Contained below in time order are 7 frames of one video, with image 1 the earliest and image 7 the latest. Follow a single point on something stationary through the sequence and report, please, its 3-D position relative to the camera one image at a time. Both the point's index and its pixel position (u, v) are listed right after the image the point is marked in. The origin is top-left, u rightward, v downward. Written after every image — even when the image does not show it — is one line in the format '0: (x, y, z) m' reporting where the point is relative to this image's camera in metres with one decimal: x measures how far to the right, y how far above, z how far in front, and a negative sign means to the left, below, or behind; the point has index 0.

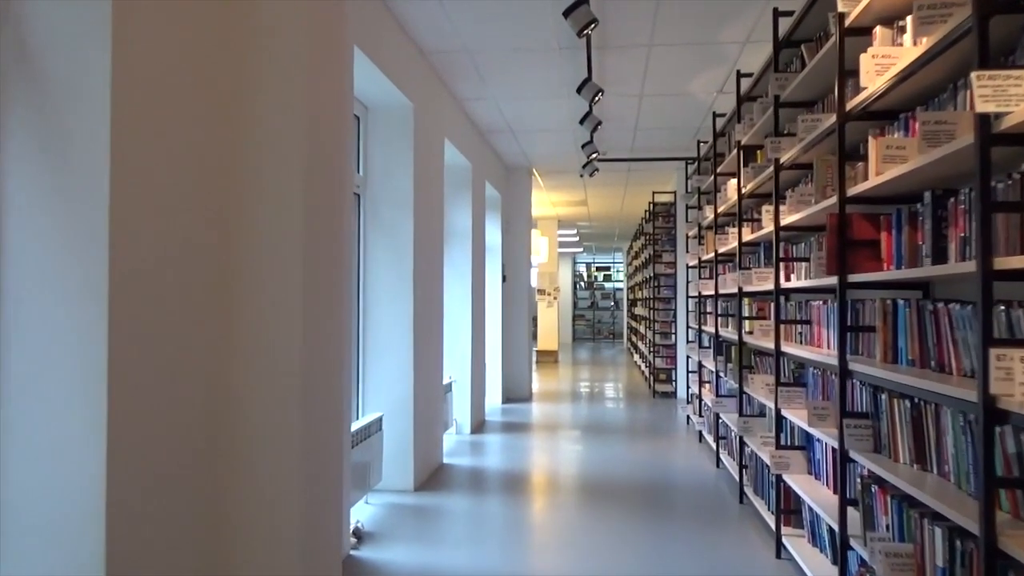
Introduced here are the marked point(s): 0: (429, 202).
0: (-0.6, +0.6, +5.3) m
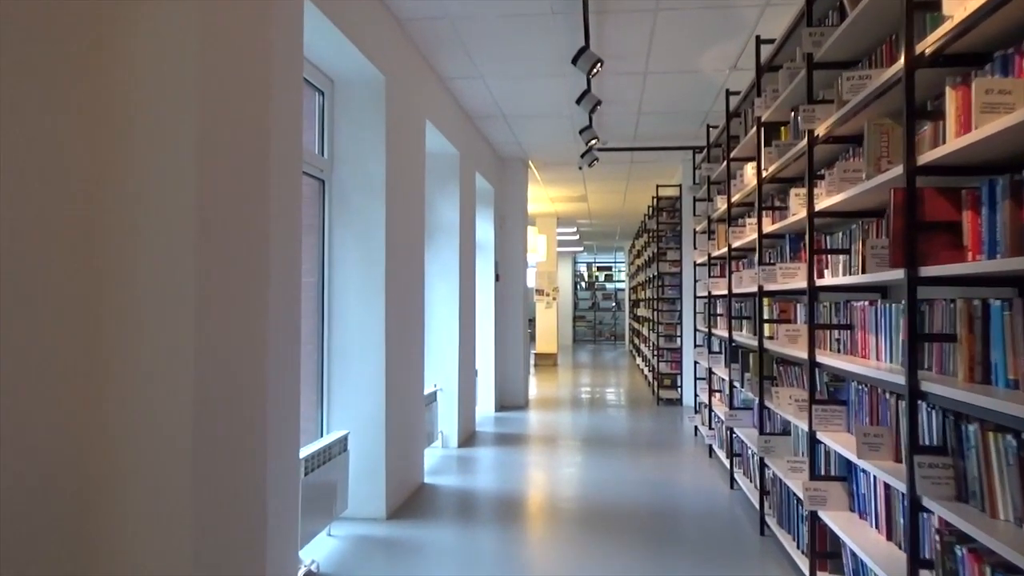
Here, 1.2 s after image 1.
0: (-0.7, +0.6, +4.7) m
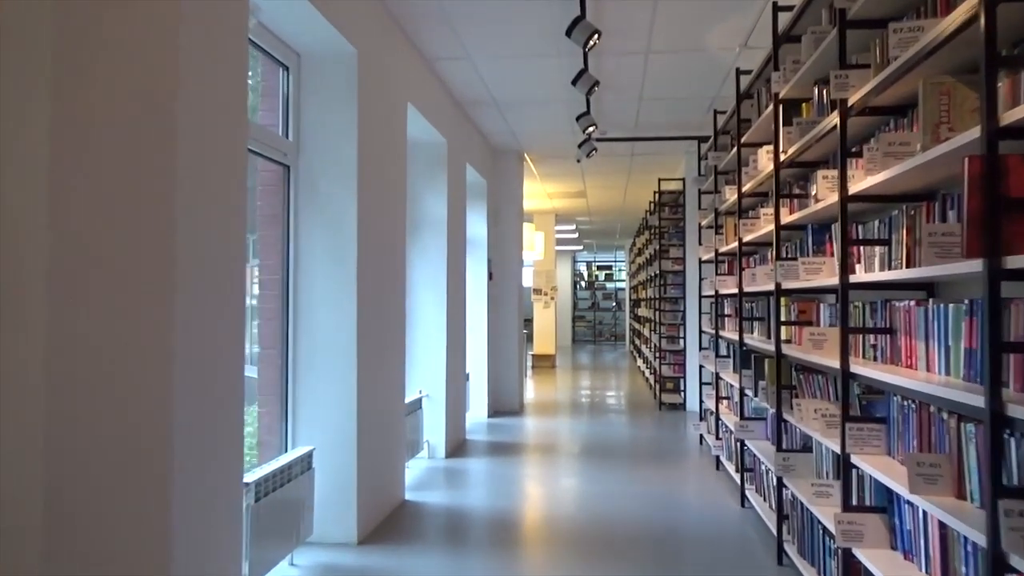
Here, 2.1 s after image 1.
0: (-0.7, +0.7, +4.2) m
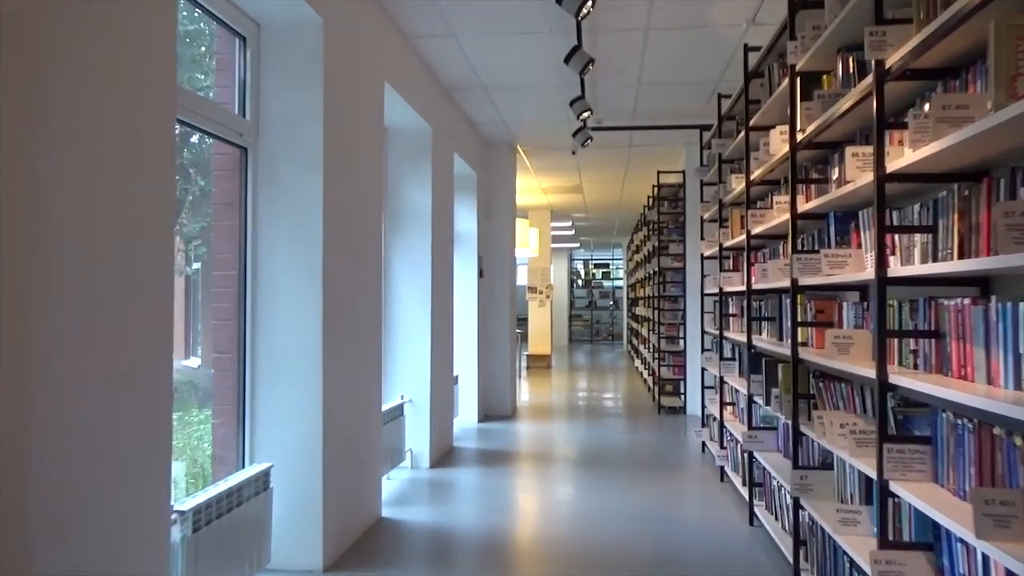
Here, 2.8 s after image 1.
0: (-0.8, +0.7, +3.8) m
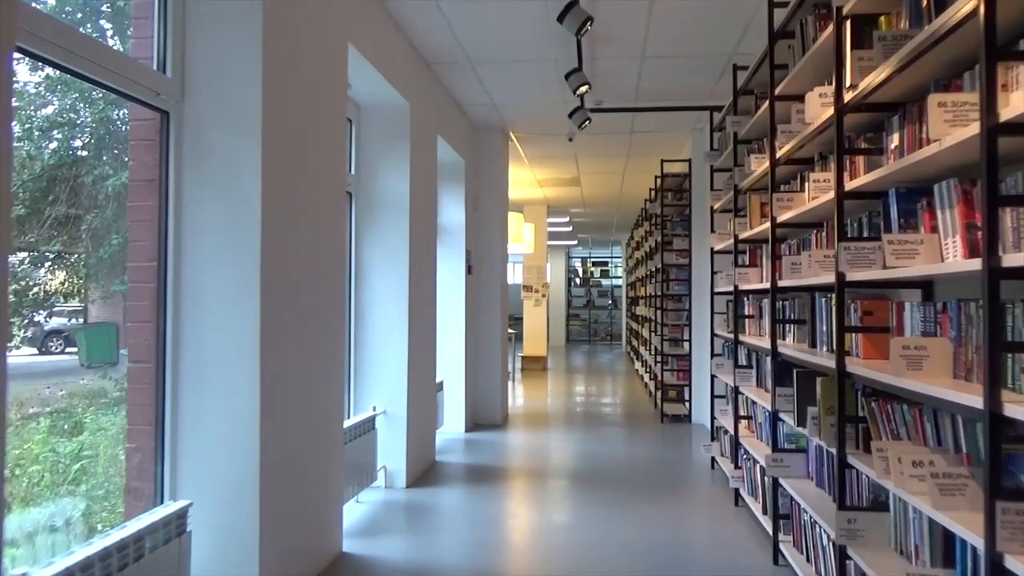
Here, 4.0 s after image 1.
0: (-0.9, +0.7, +3.2) m
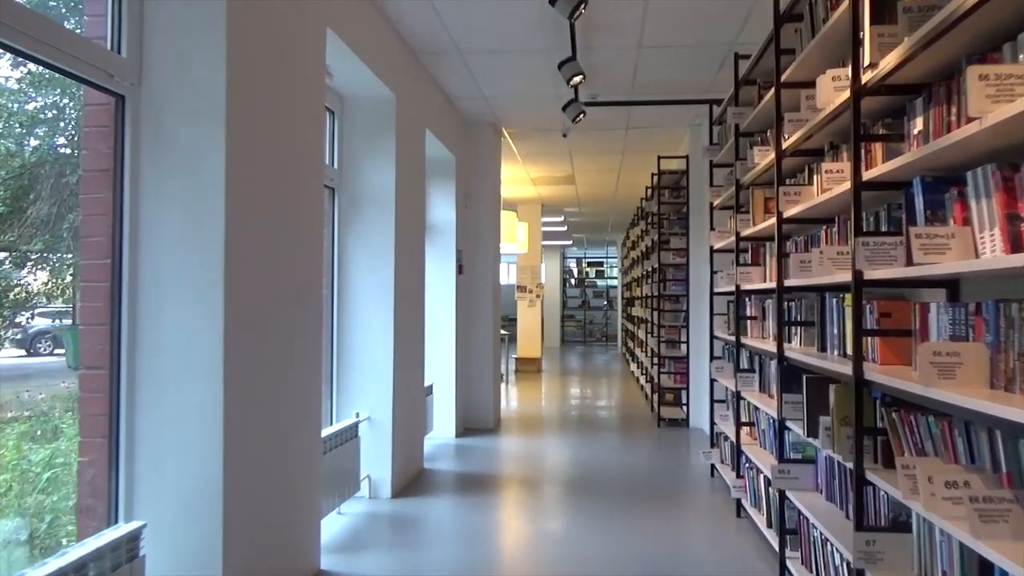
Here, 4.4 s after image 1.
0: (-0.9, +0.7, +3.0) m
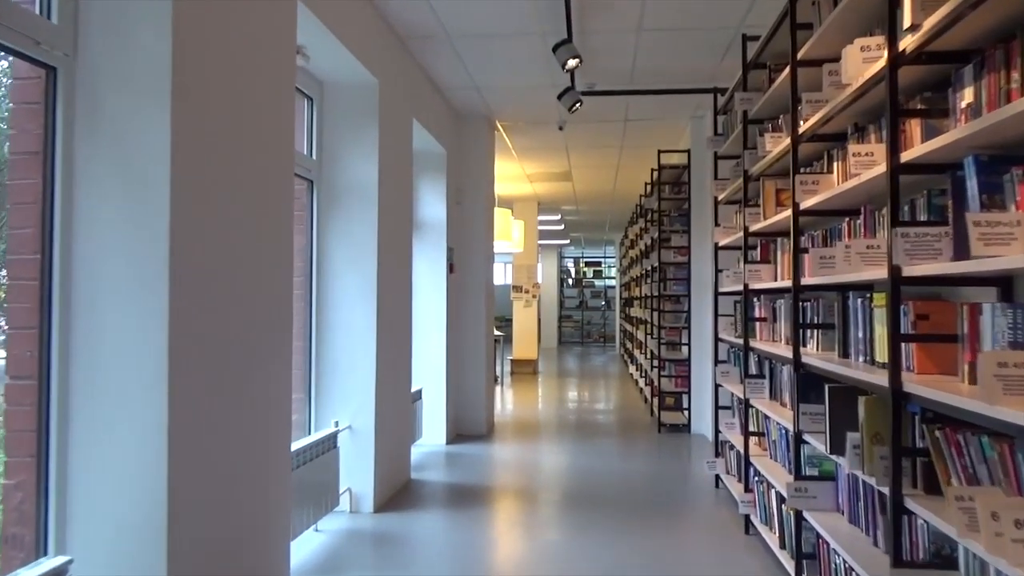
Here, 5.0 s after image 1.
0: (-1.0, +0.7, +2.7) m
